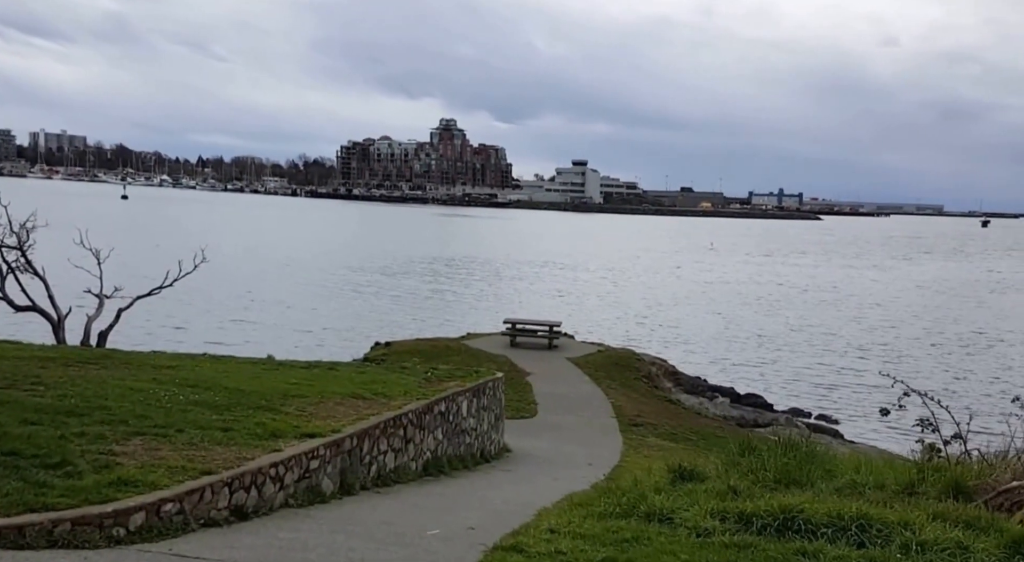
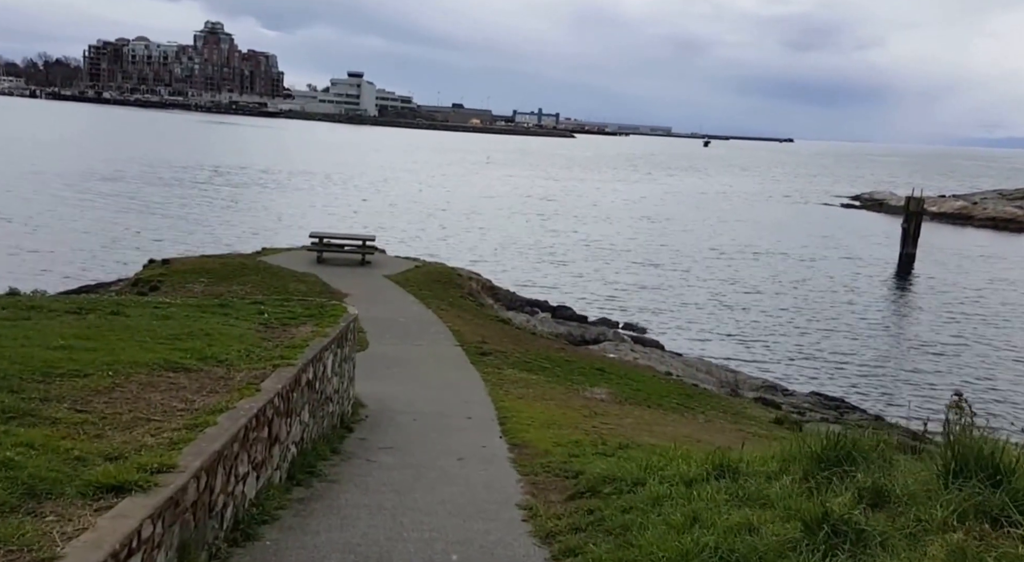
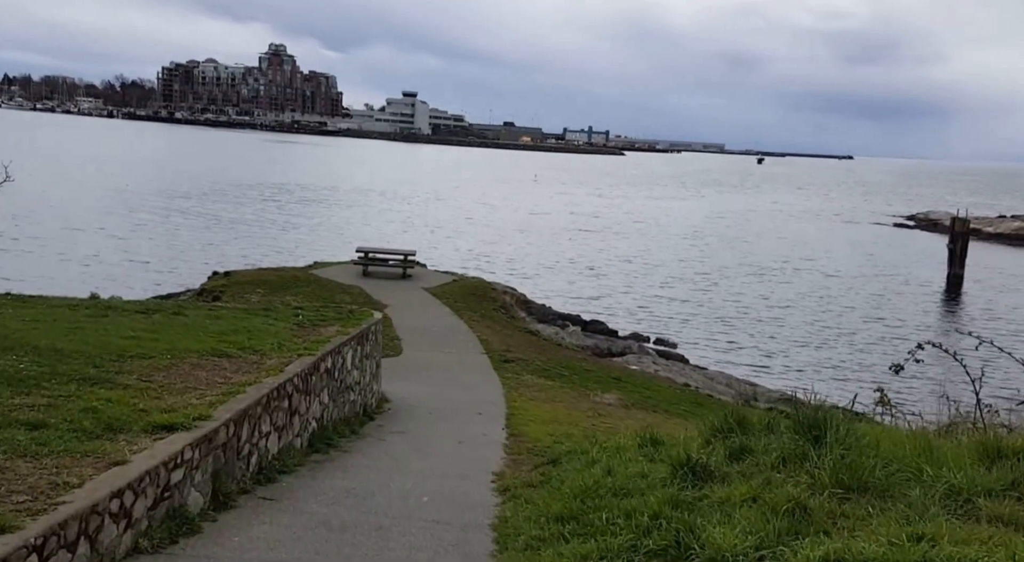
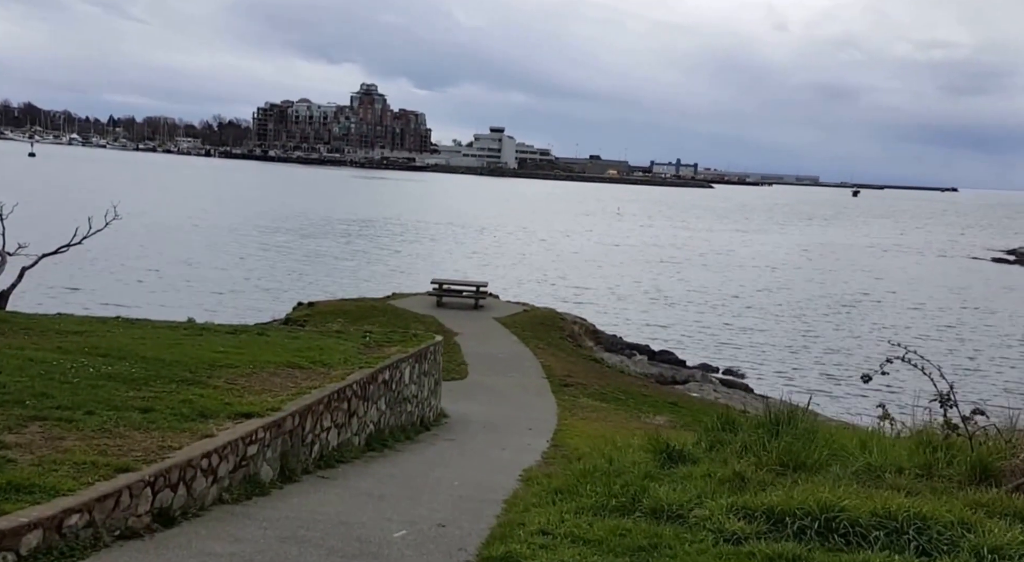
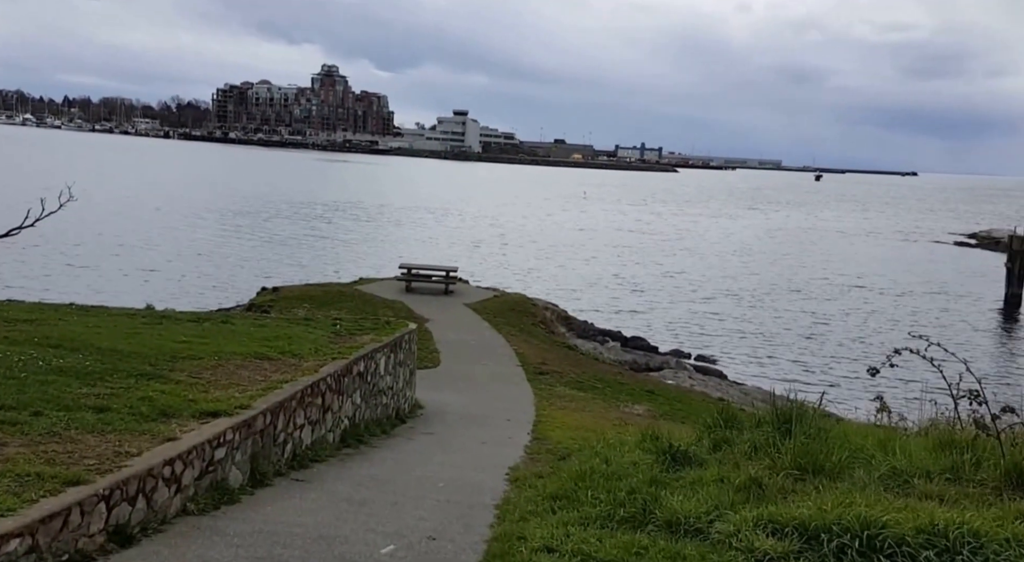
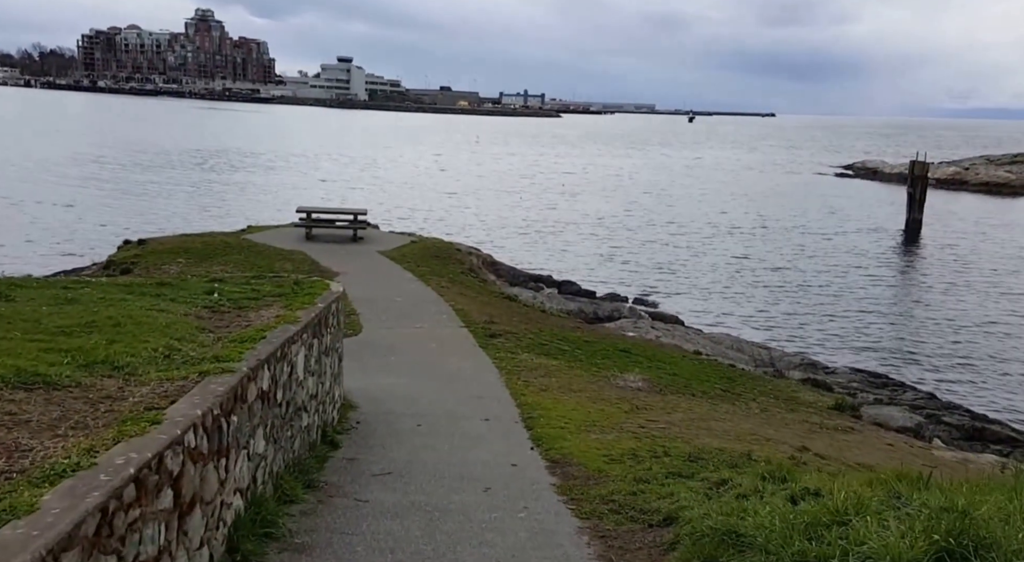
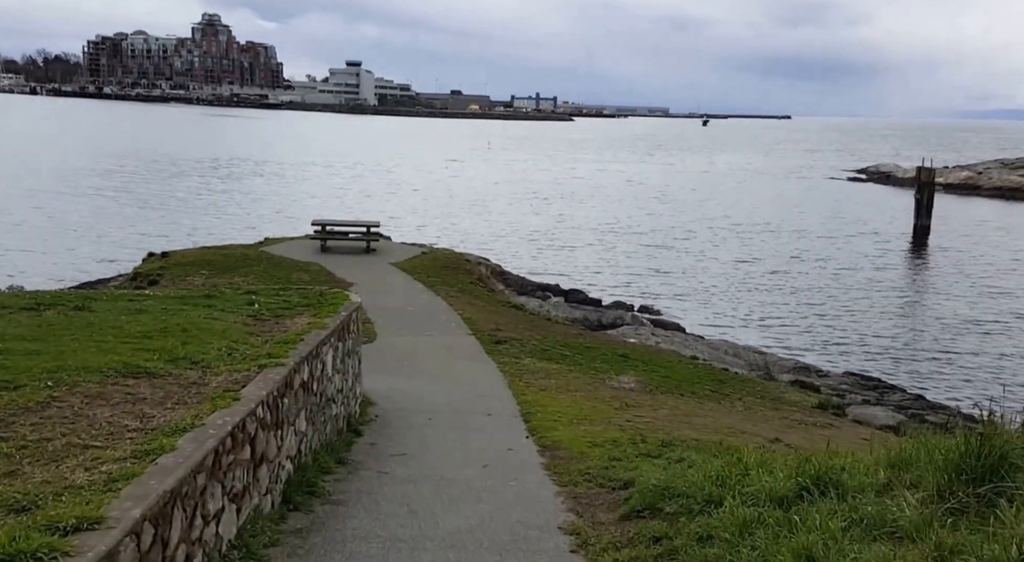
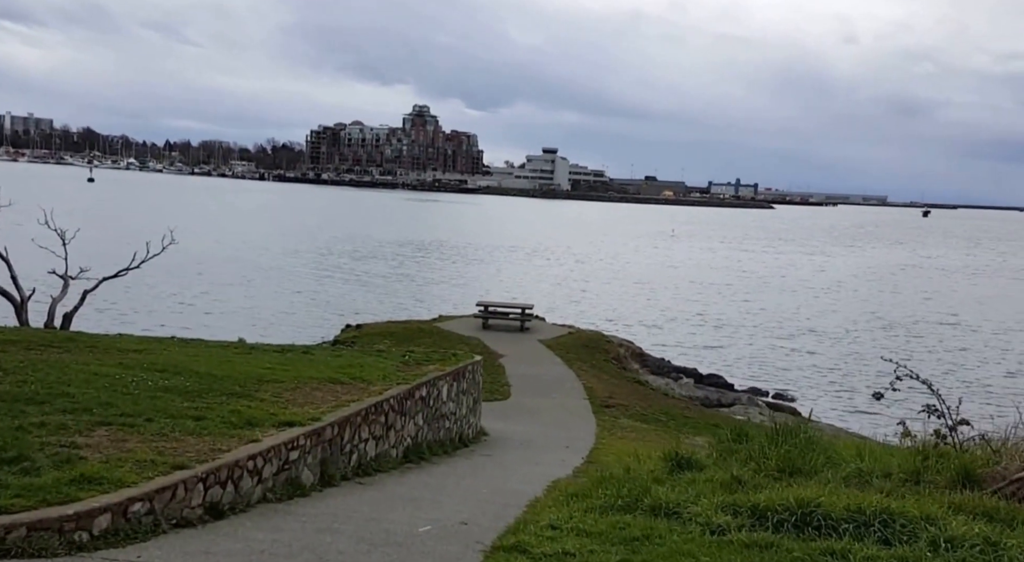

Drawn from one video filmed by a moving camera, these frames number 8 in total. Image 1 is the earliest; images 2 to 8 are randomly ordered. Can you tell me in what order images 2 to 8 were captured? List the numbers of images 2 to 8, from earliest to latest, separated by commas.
8, 4, 5, 3, 2, 7, 6
